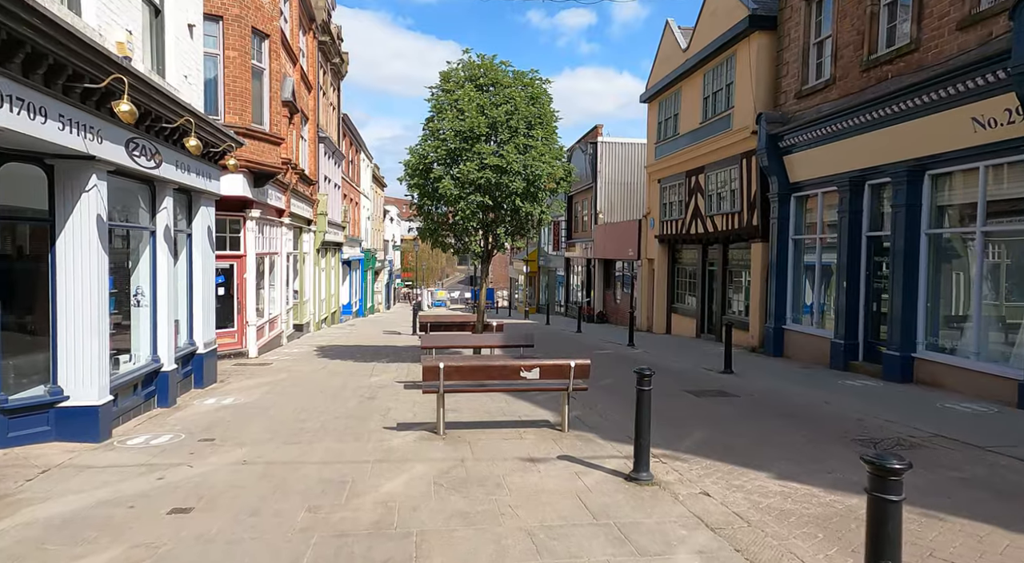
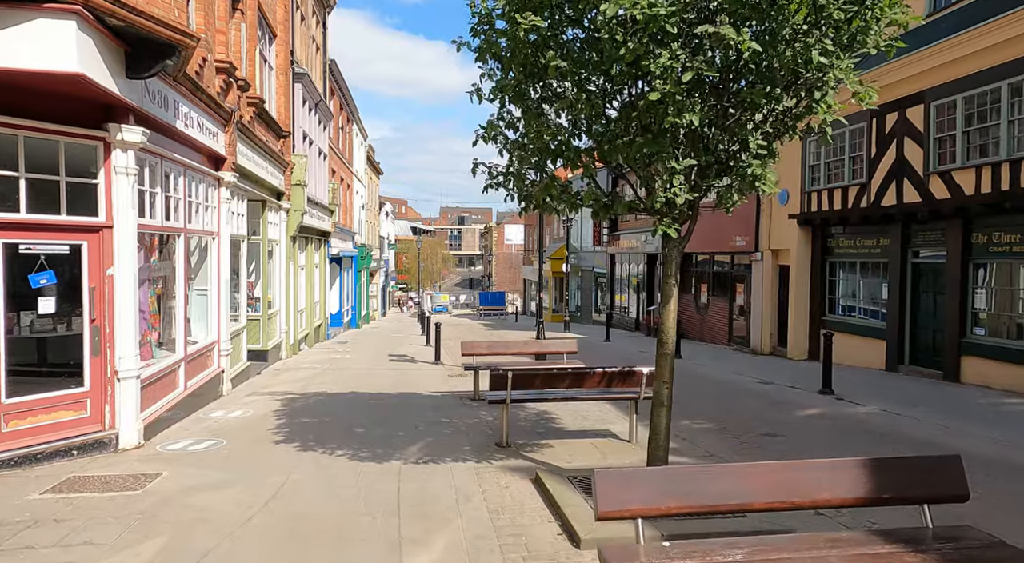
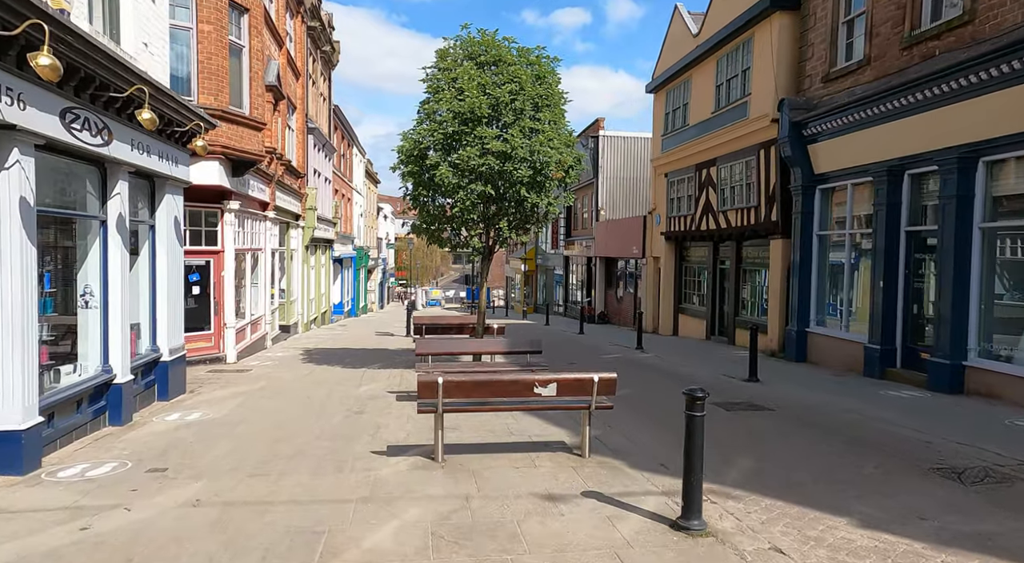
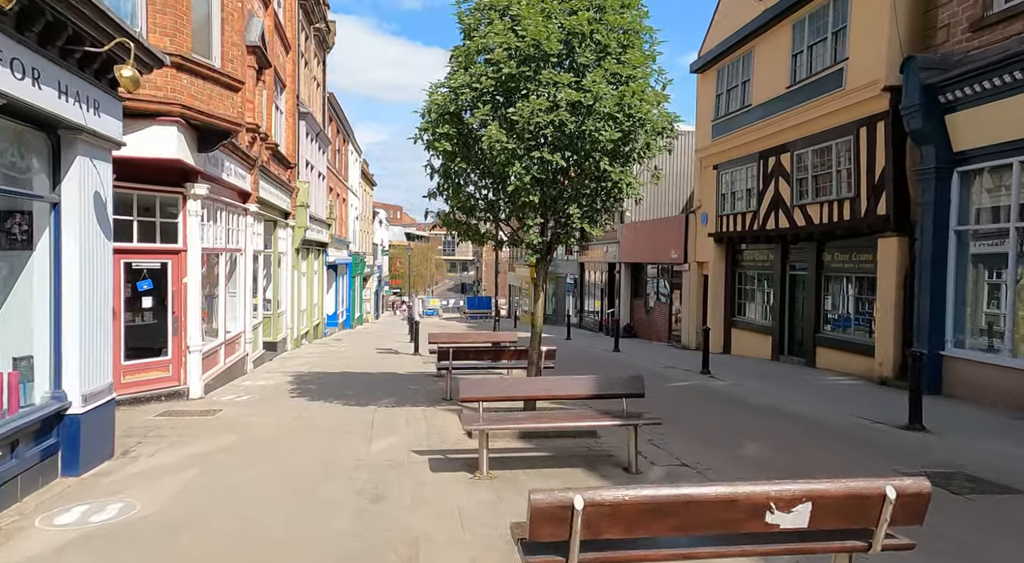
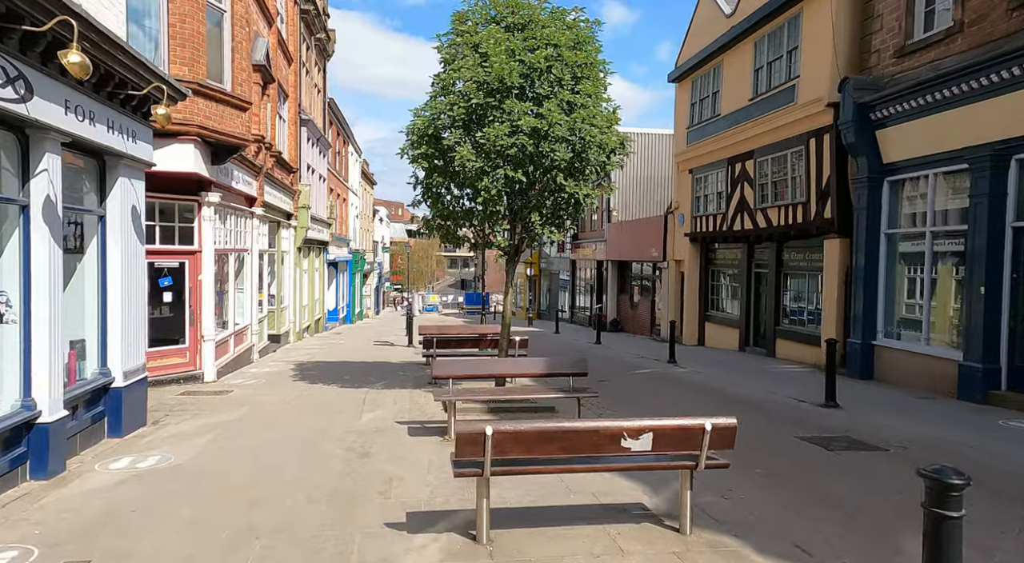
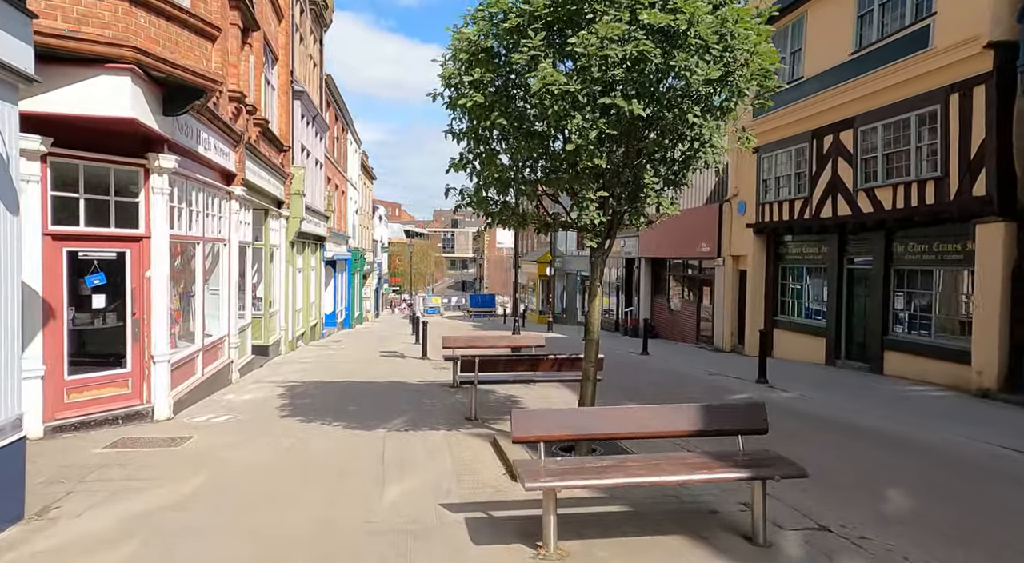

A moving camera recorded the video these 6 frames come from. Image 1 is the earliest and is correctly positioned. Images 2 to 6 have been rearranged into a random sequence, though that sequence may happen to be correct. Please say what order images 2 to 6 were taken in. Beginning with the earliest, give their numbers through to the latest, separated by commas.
3, 5, 4, 6, 2
